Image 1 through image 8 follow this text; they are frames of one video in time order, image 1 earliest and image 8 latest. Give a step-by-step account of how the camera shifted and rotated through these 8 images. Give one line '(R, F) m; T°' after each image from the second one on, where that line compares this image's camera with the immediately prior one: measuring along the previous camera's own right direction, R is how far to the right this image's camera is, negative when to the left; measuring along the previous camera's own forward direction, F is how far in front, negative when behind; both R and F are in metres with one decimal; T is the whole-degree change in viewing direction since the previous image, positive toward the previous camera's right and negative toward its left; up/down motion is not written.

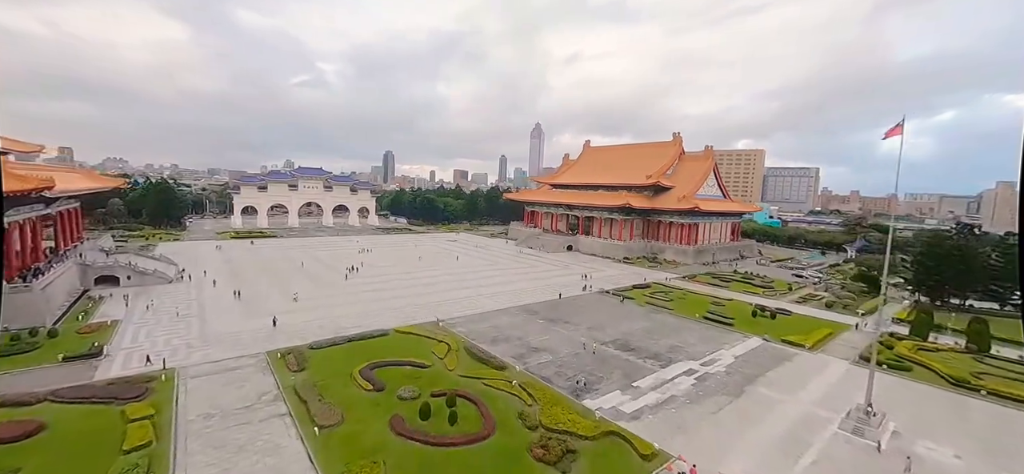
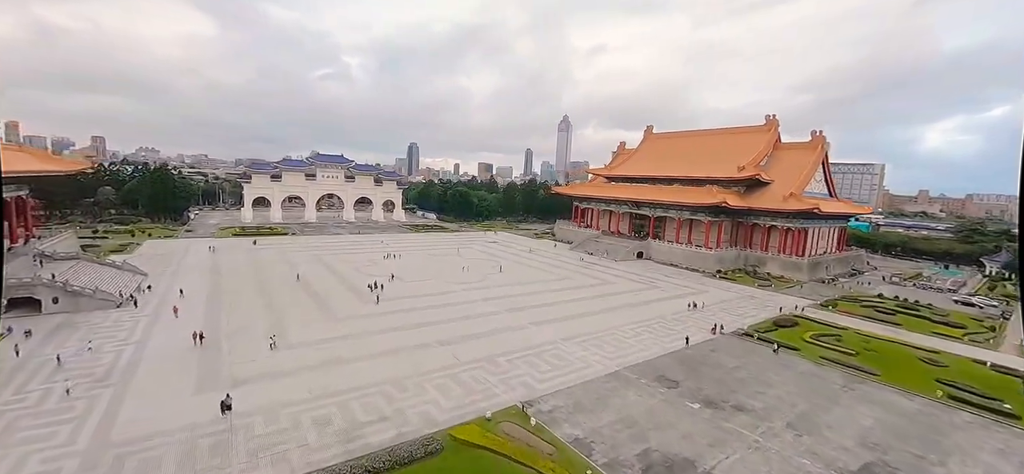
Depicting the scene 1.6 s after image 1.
(-4.5, +11.0) m; -3°
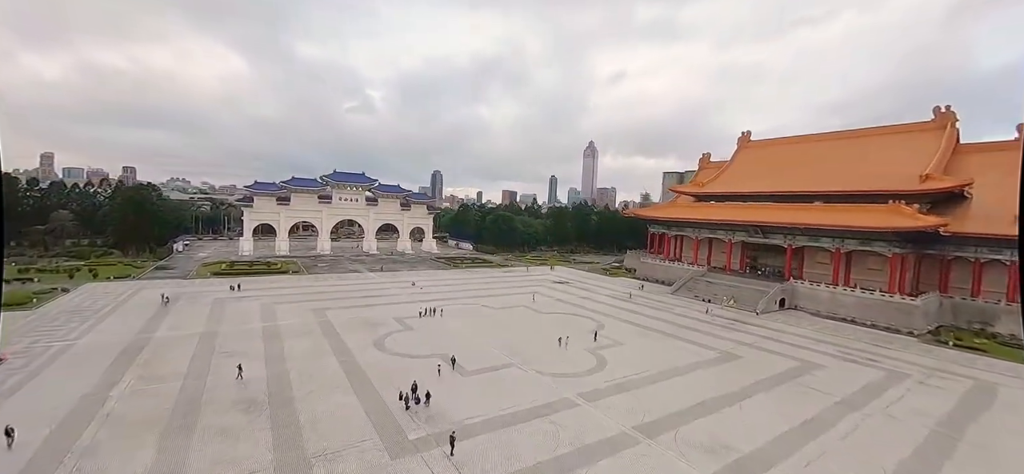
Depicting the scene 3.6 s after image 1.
(-5.4, +13.8) m; -3°
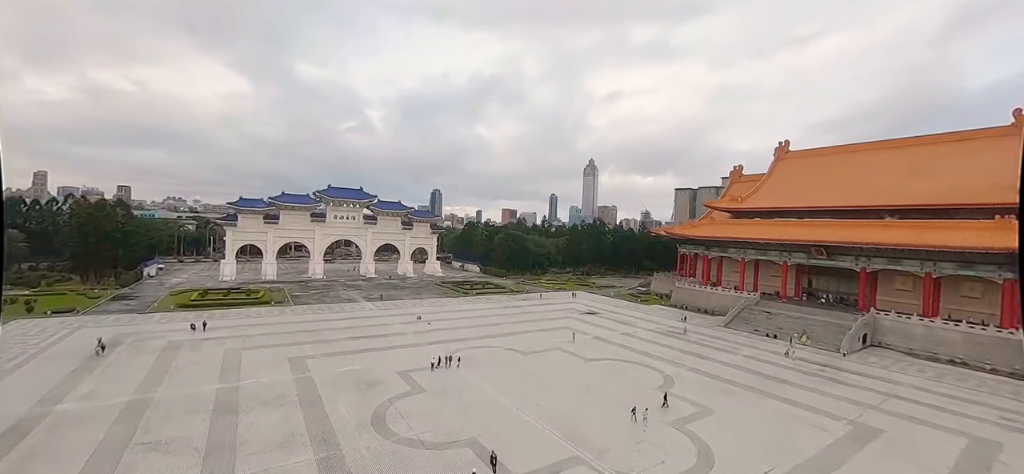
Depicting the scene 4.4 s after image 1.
(-2.0, +5.6) m; 0°
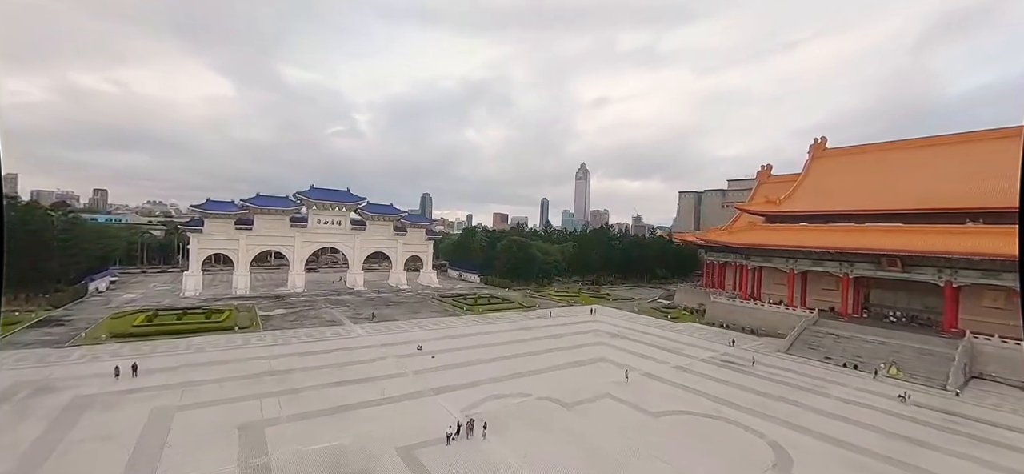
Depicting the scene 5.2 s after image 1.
(-1.9, +5.5) m; +1°
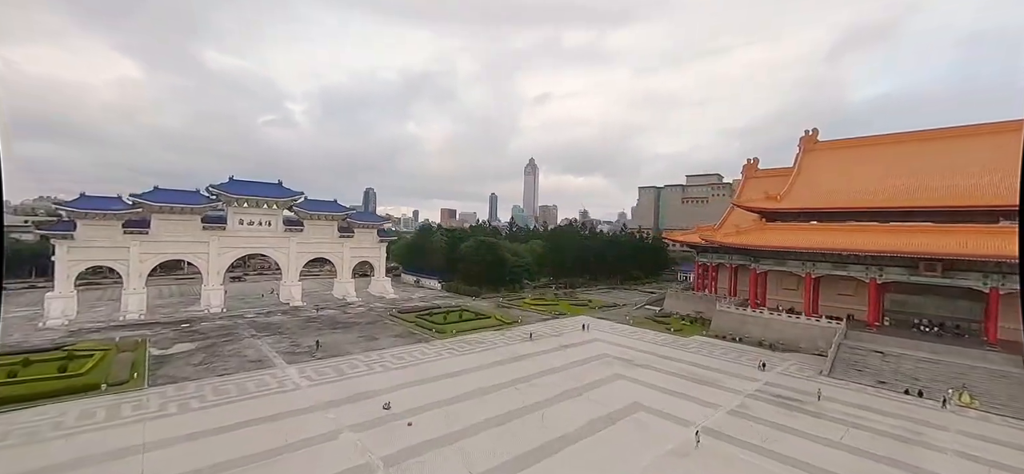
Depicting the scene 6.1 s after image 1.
(-2.4, +6.5) m; +7°
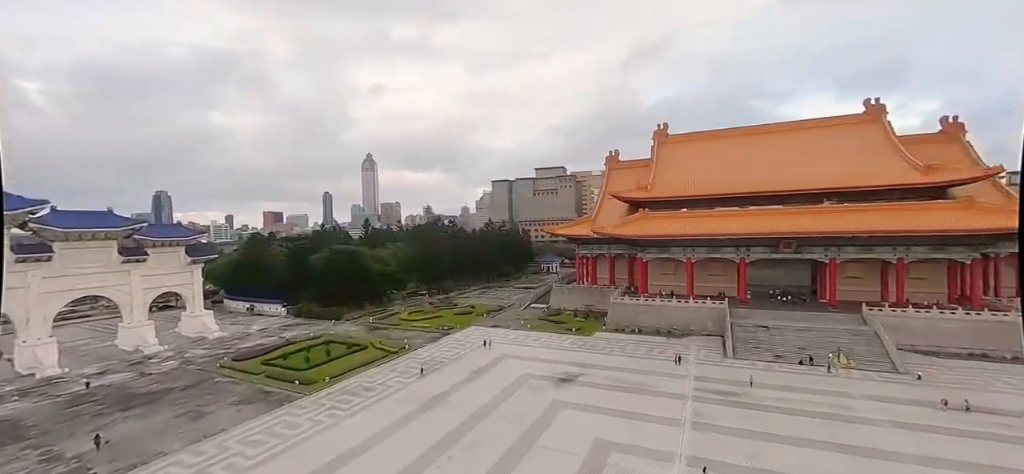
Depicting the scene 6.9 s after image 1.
(-2.3, +5.1) m; +21°
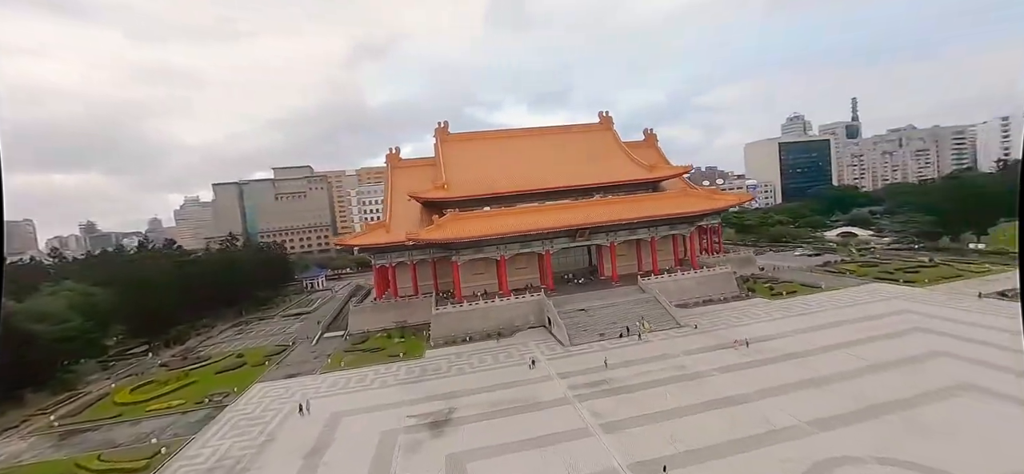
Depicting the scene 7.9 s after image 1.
(-3.8, +4.1) m; +34°
